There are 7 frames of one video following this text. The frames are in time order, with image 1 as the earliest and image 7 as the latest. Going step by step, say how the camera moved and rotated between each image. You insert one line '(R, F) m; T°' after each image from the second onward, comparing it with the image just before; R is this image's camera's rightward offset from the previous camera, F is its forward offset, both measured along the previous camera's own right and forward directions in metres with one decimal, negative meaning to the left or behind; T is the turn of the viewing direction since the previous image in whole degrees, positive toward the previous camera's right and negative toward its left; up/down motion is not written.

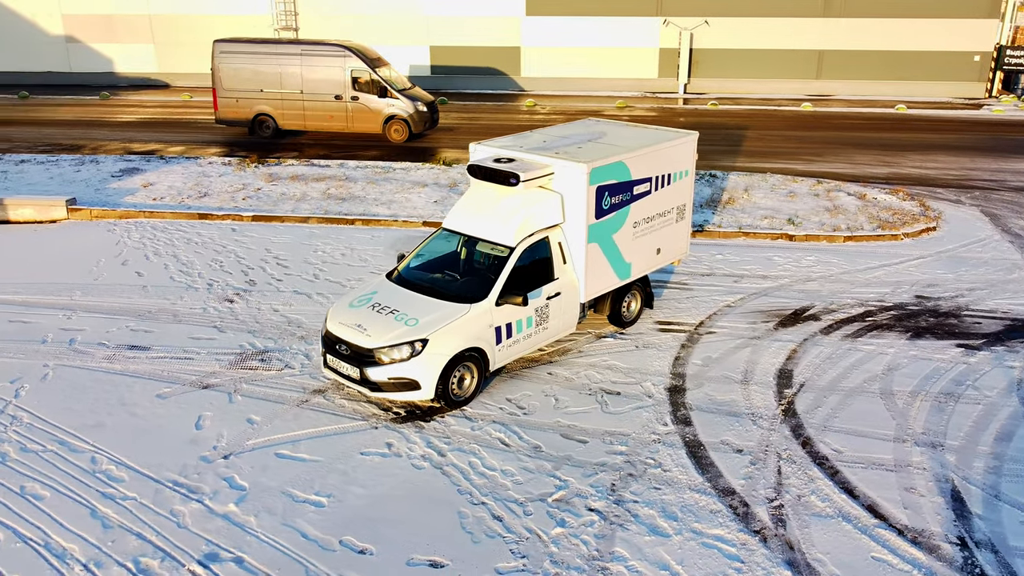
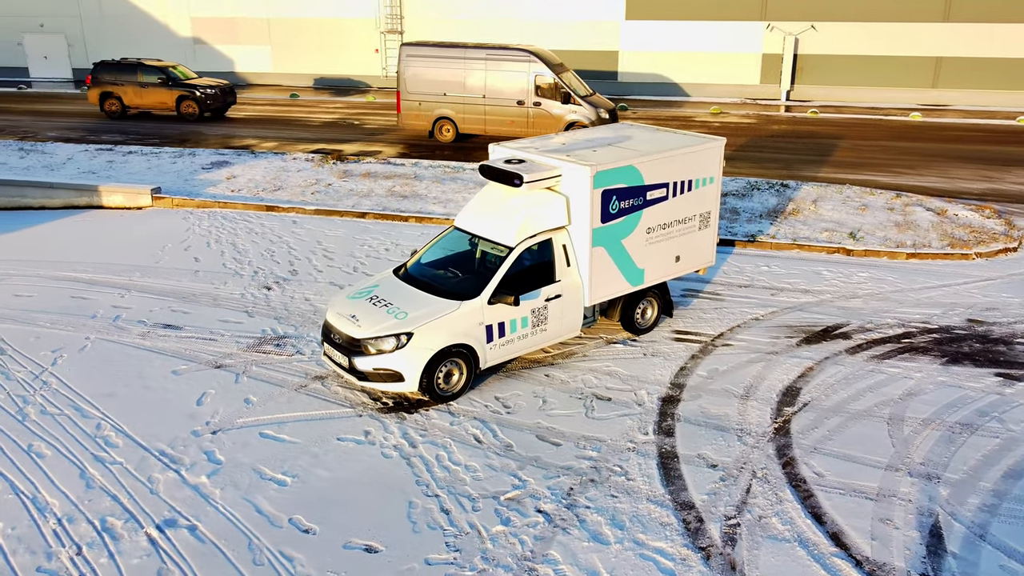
(+1.3, 0.0) m; -8°
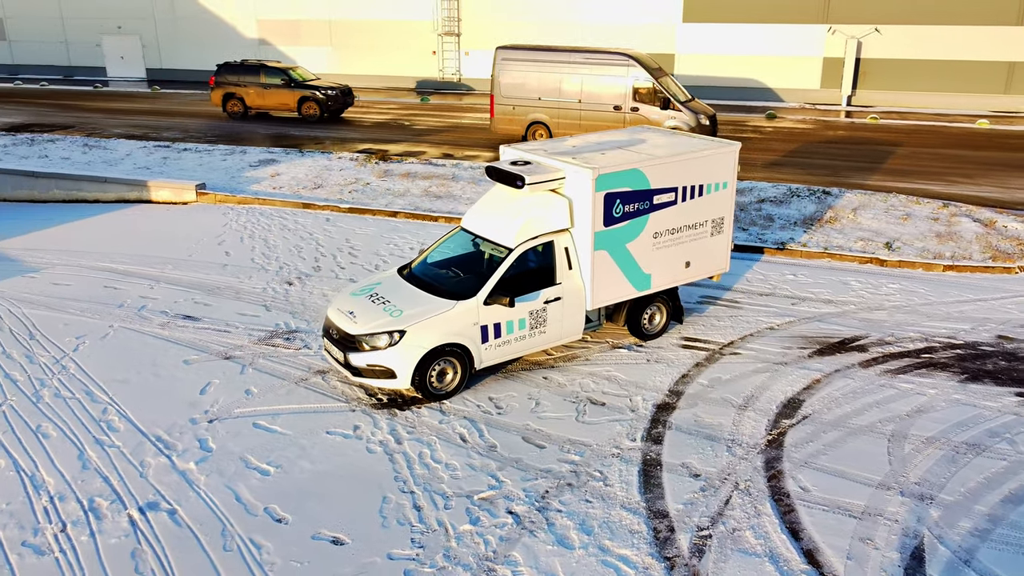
(+0.7, 0.0) m; -5°
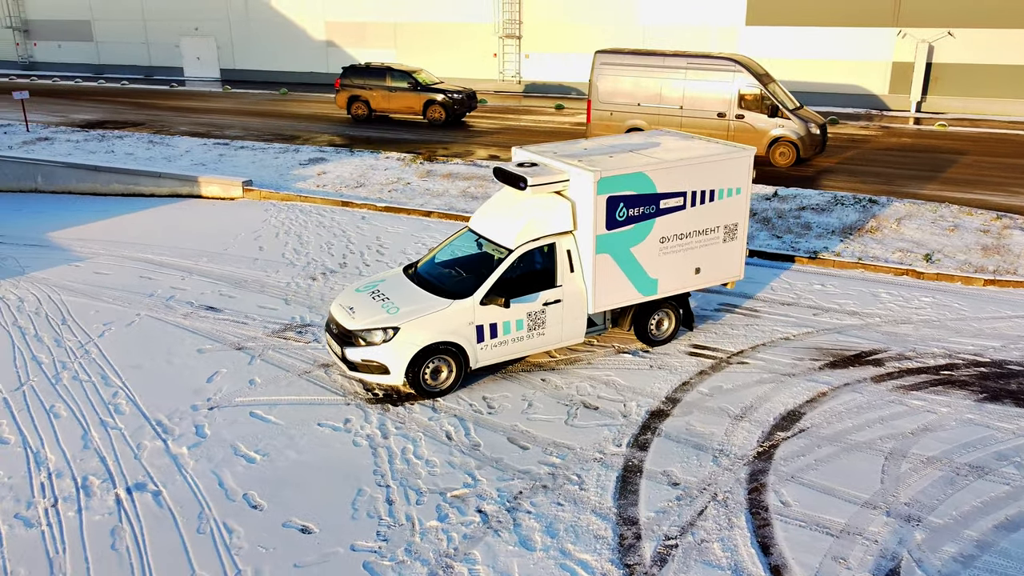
(+0.8, 0.0) m; -5°
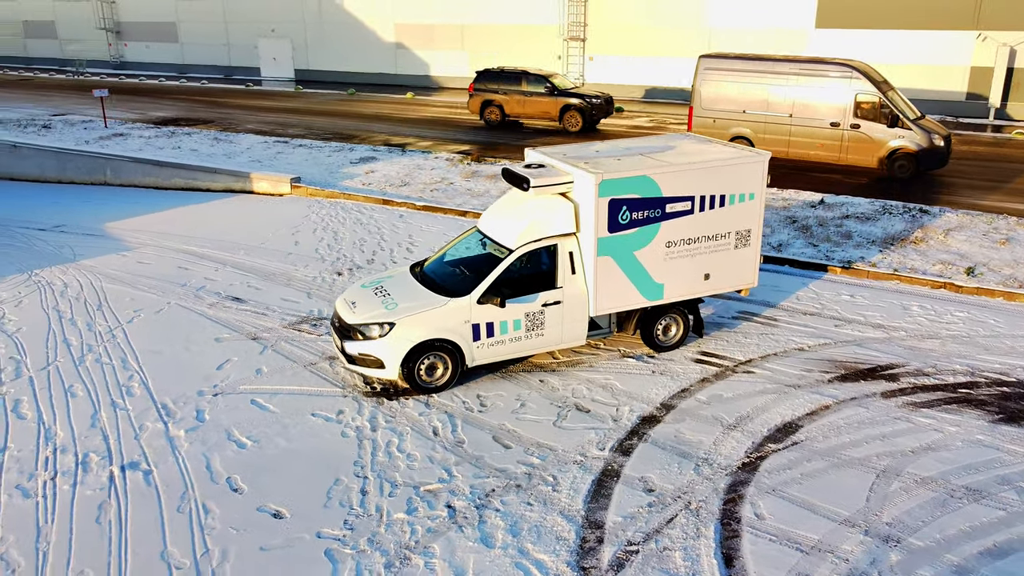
(+0.8, 0.0) m; -5°
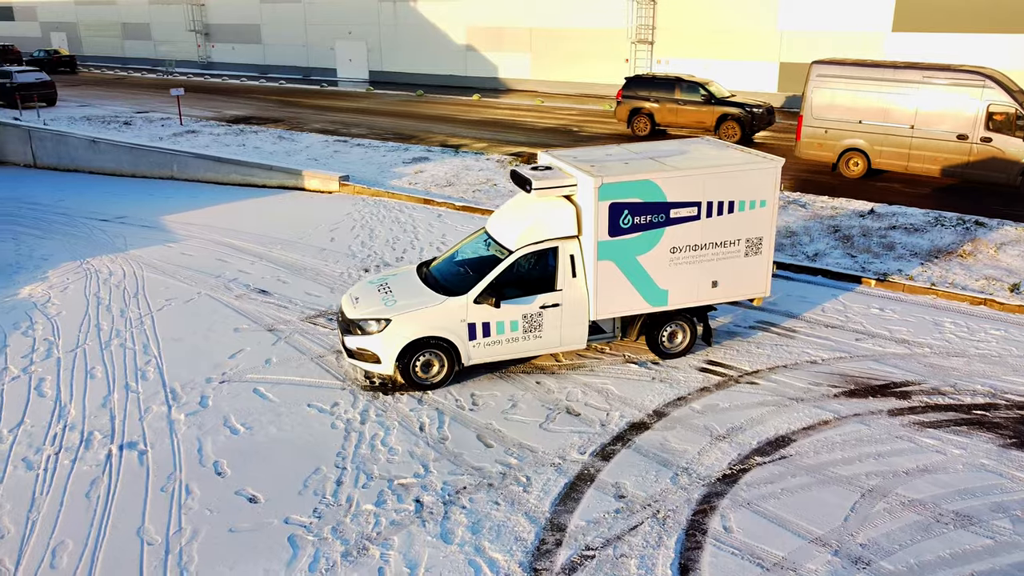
(+0.9, 0.0) m; -6°
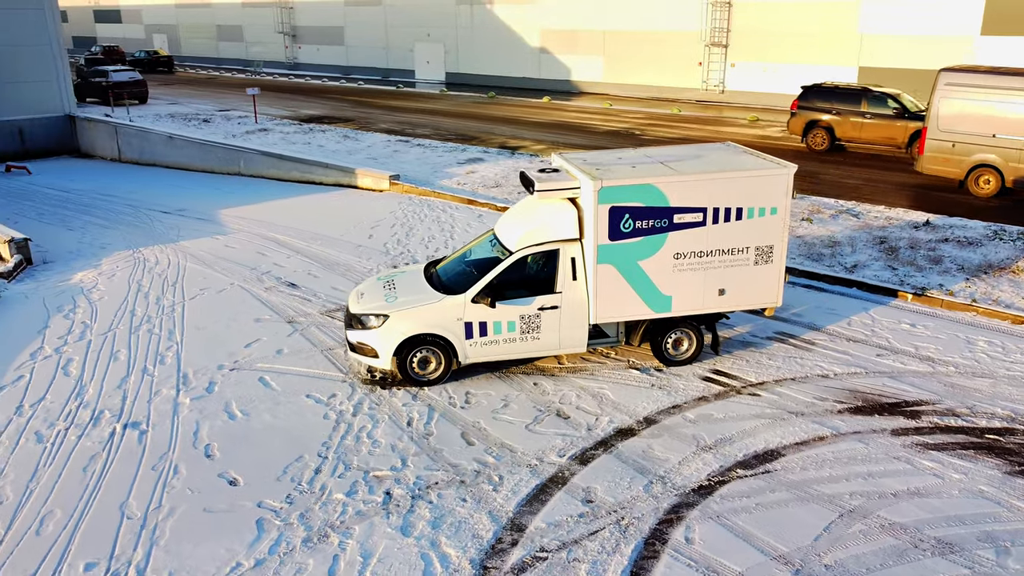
(+0.9, 0.0) m; -6°
